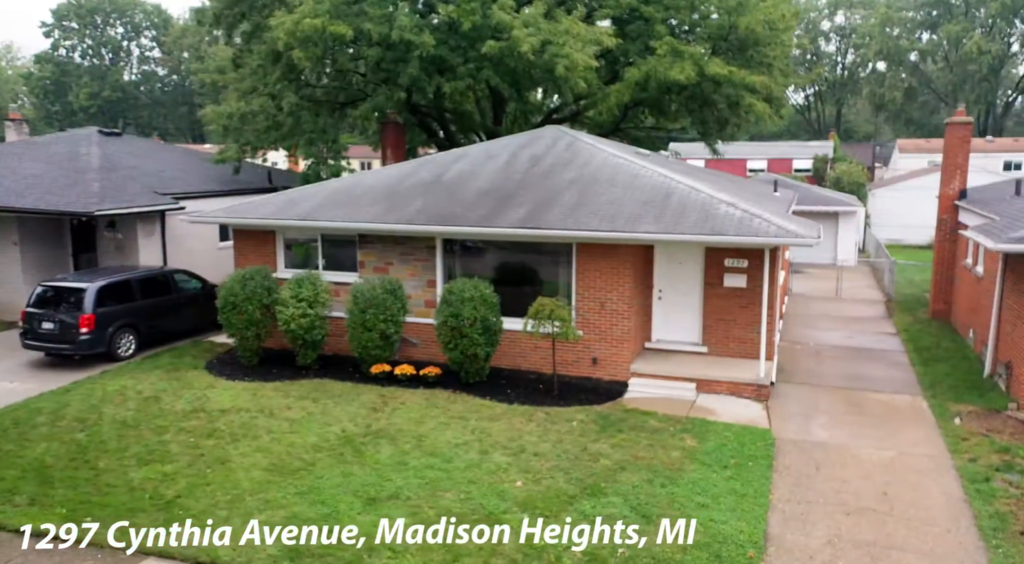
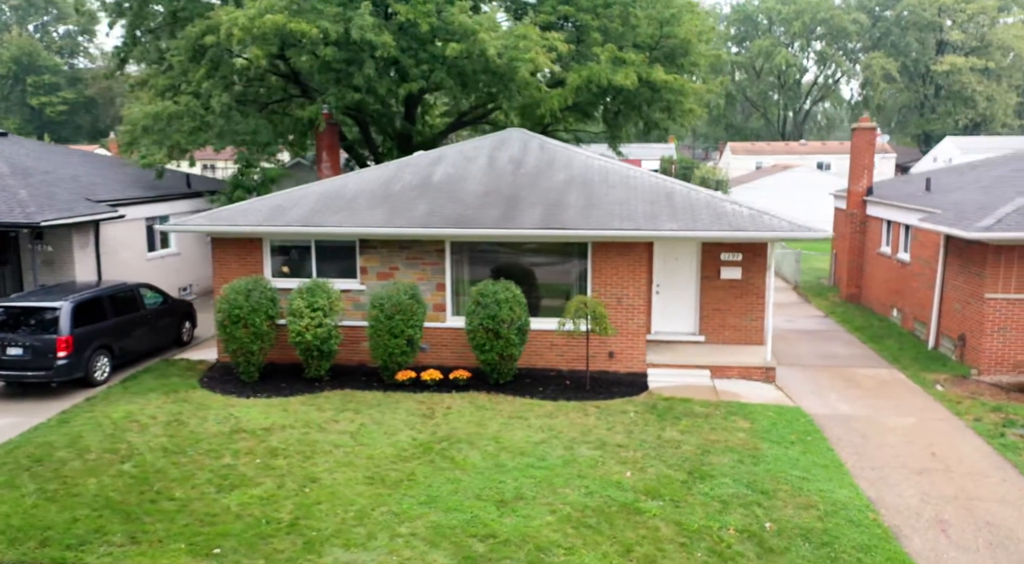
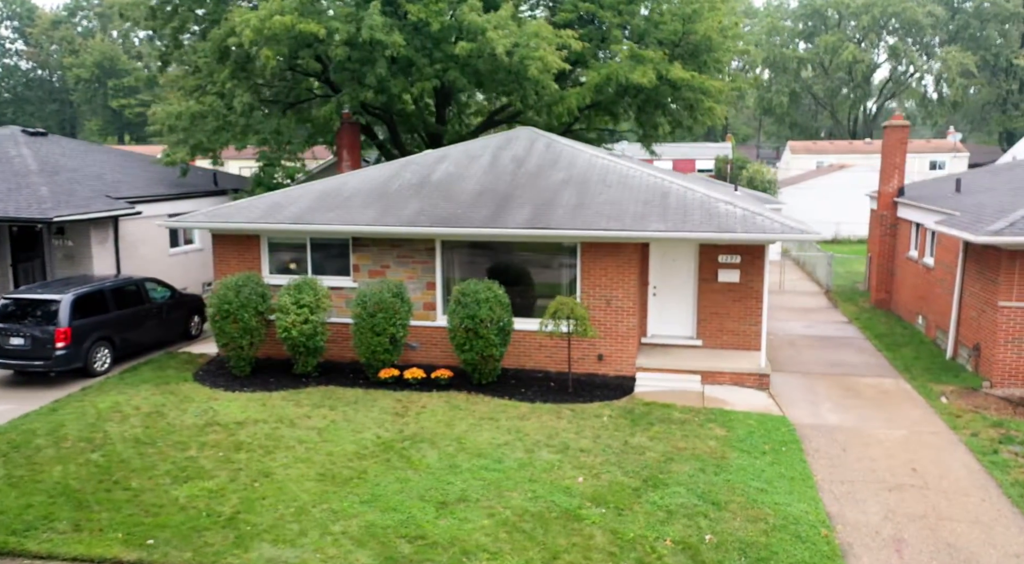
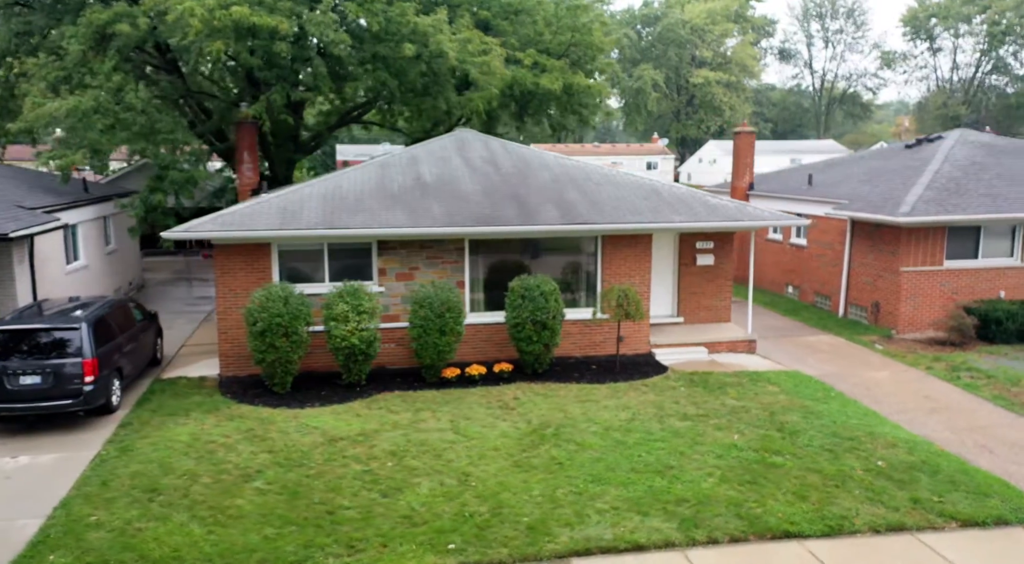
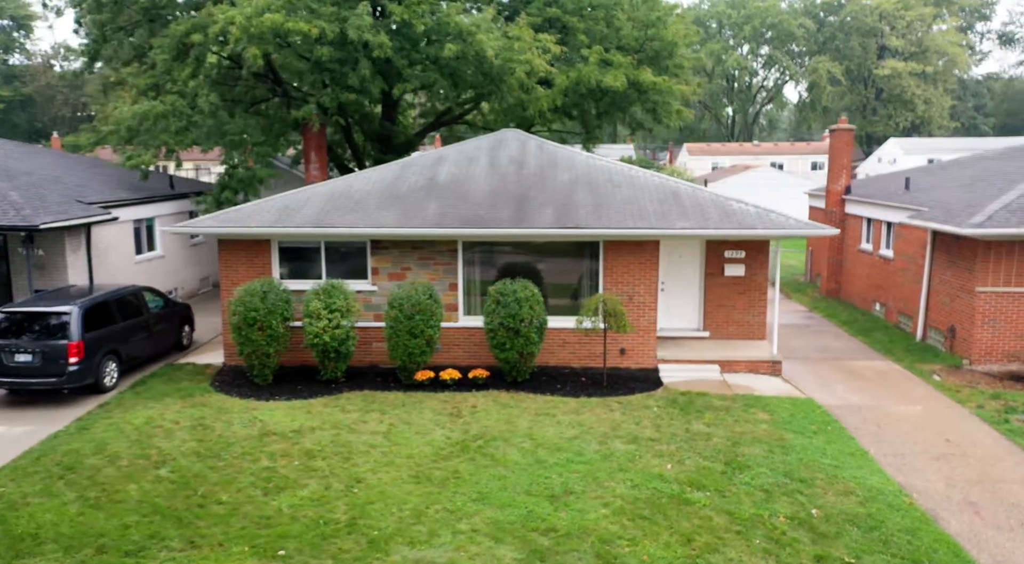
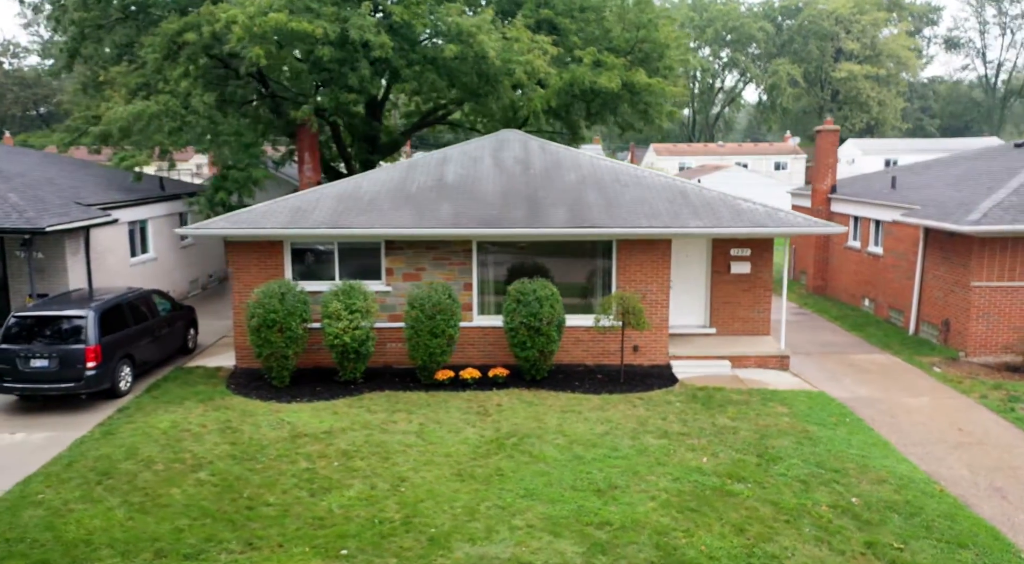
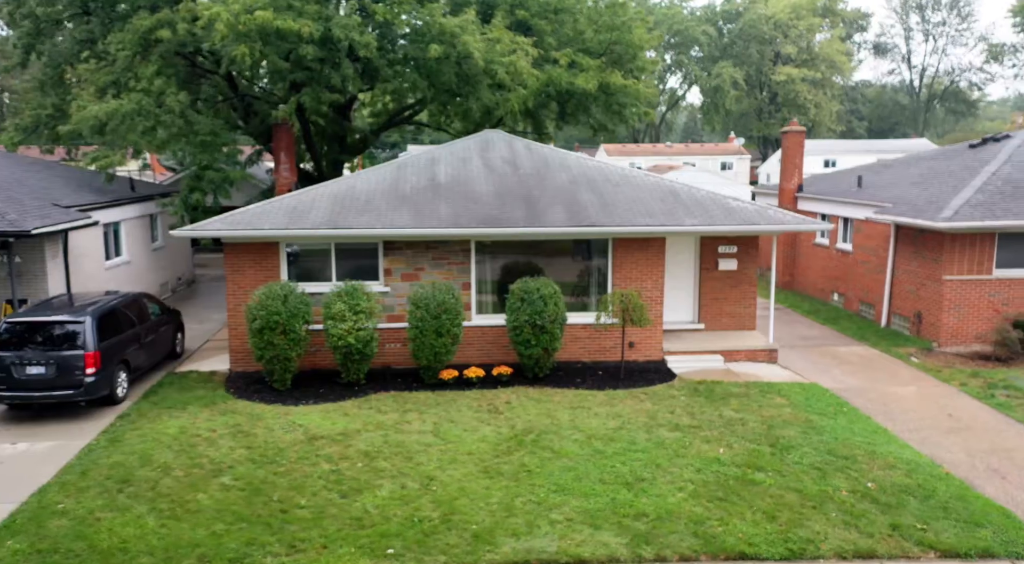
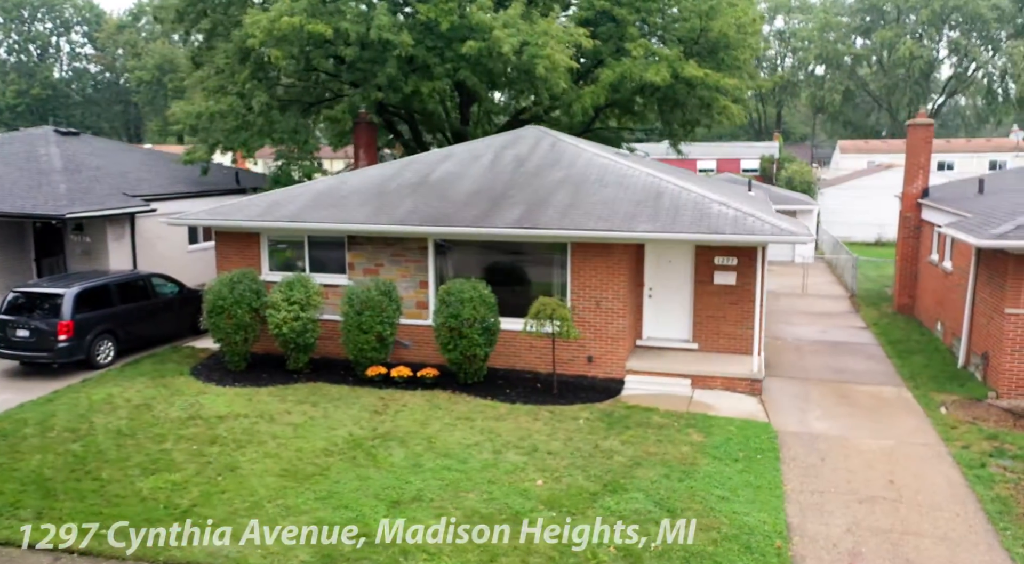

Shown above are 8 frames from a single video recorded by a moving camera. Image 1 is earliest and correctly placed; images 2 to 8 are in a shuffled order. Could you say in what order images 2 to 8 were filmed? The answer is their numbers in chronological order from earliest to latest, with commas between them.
8, 3, 2, 5, 6, 7, 4
